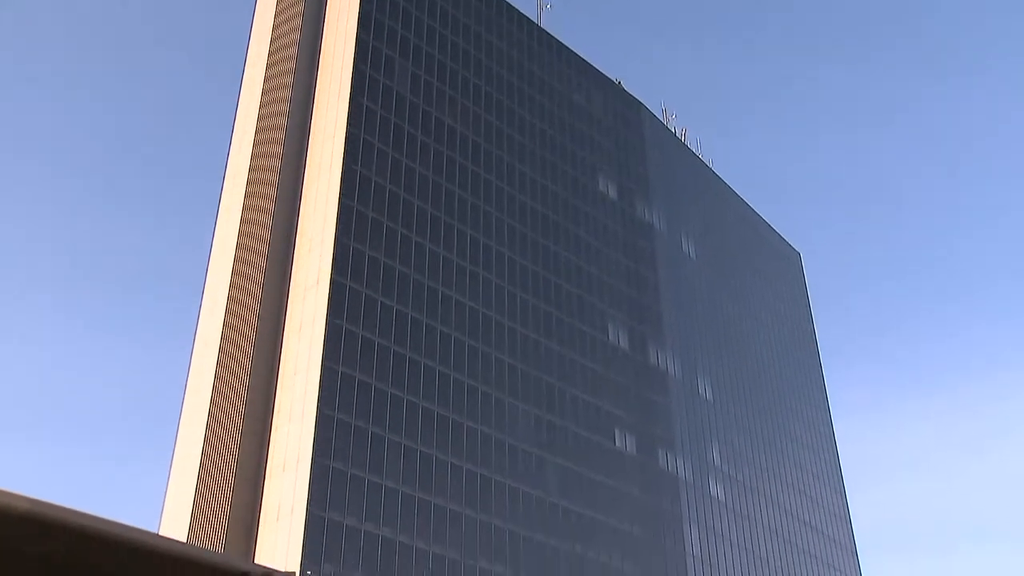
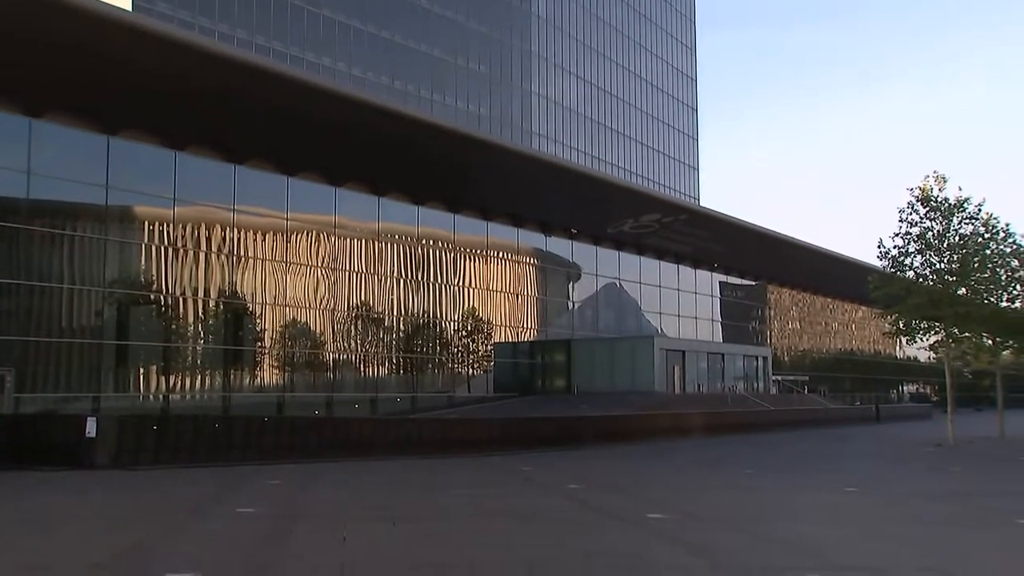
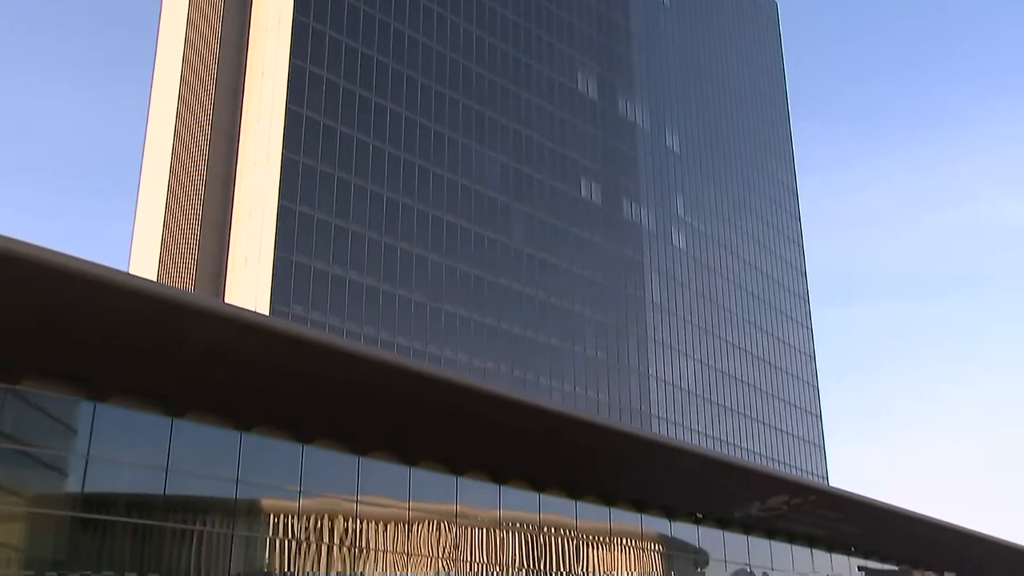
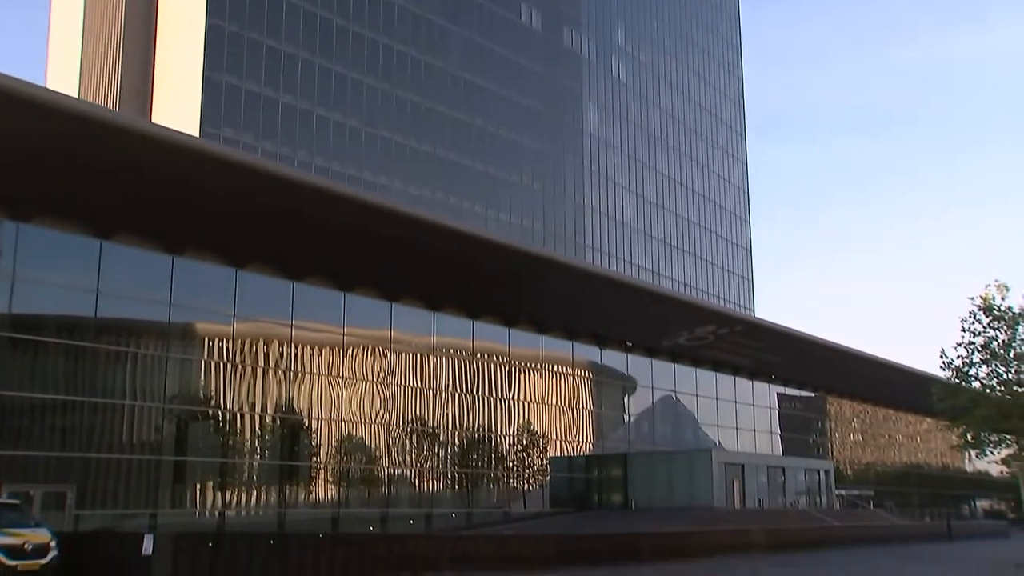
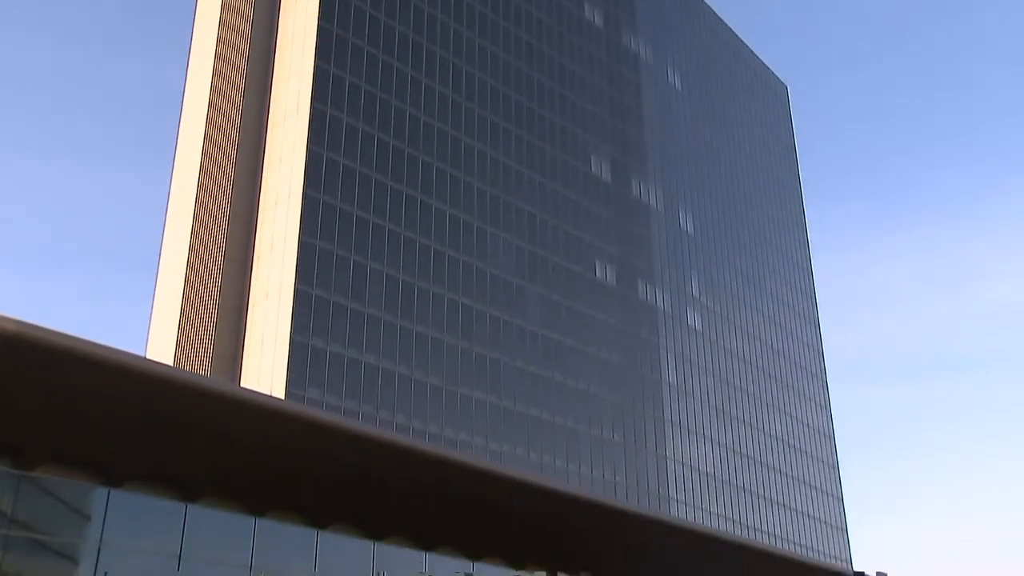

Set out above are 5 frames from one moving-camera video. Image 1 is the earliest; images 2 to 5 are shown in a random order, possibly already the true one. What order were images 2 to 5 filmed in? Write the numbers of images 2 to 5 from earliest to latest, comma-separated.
5, 3, 4, 2
